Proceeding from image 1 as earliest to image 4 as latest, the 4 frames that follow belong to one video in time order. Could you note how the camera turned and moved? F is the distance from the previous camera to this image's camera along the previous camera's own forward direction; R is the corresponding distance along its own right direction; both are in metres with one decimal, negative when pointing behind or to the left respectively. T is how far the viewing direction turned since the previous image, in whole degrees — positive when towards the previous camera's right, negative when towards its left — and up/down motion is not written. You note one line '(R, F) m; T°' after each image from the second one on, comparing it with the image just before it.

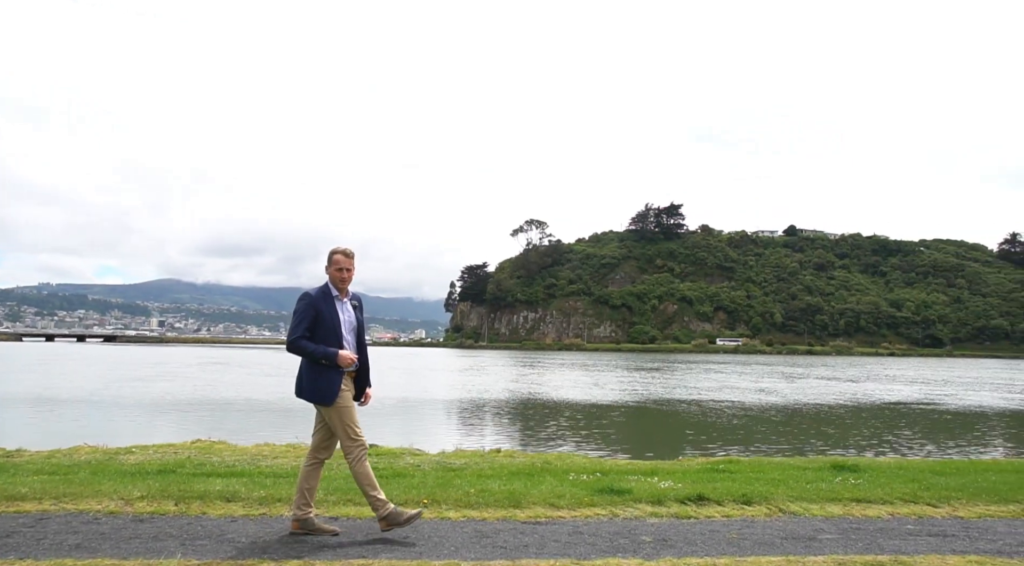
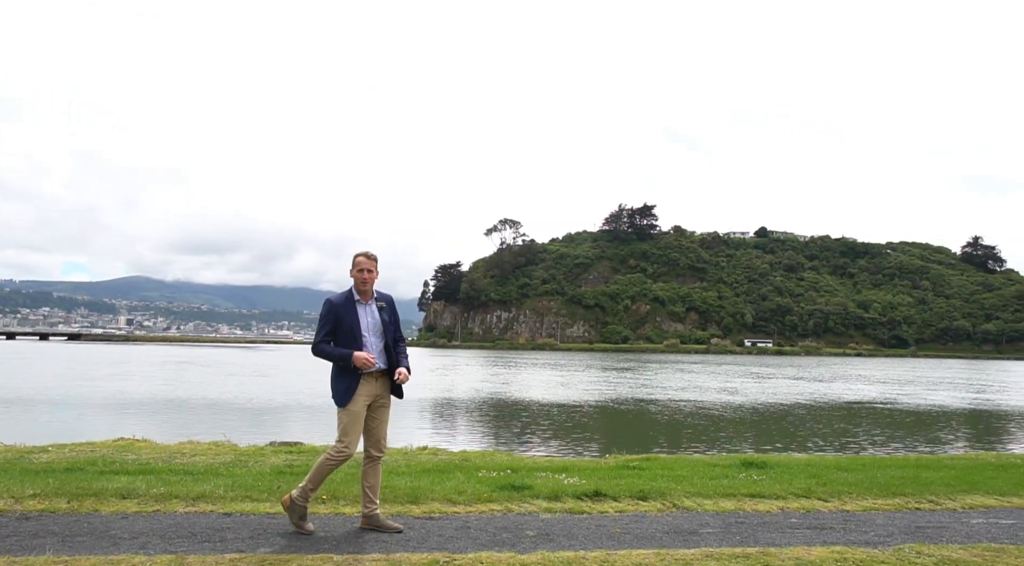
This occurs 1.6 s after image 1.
(+1.4, -0.2) m; +2°
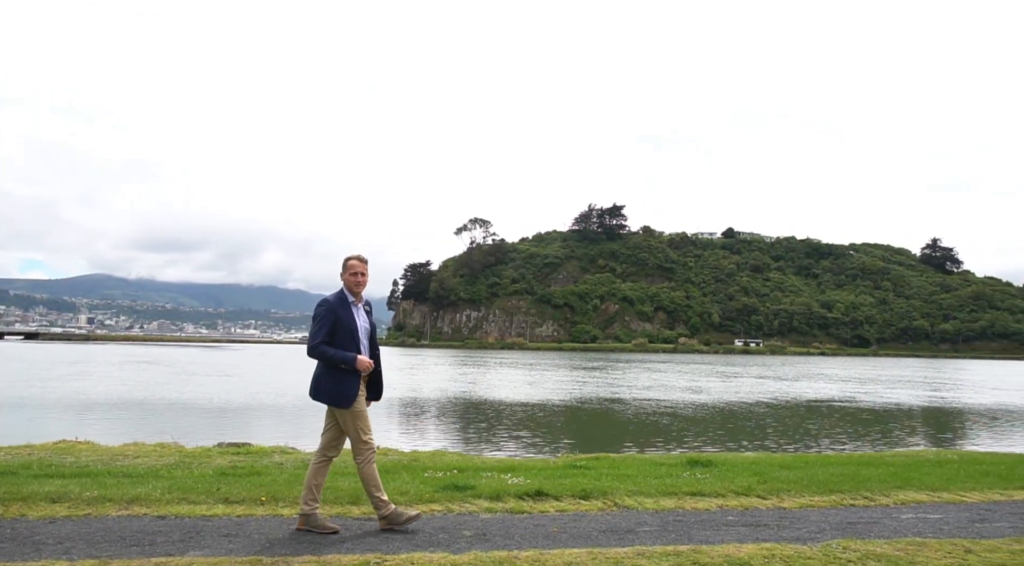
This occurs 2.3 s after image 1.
(+0.5, 0.0) m; +2°
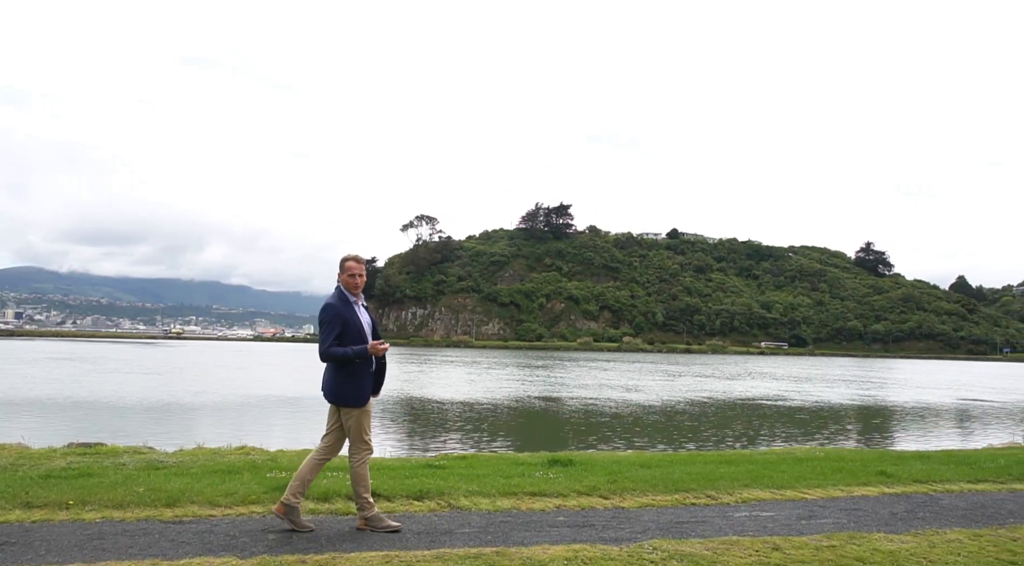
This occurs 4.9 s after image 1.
(+2.1, +0.4) m; +4°
